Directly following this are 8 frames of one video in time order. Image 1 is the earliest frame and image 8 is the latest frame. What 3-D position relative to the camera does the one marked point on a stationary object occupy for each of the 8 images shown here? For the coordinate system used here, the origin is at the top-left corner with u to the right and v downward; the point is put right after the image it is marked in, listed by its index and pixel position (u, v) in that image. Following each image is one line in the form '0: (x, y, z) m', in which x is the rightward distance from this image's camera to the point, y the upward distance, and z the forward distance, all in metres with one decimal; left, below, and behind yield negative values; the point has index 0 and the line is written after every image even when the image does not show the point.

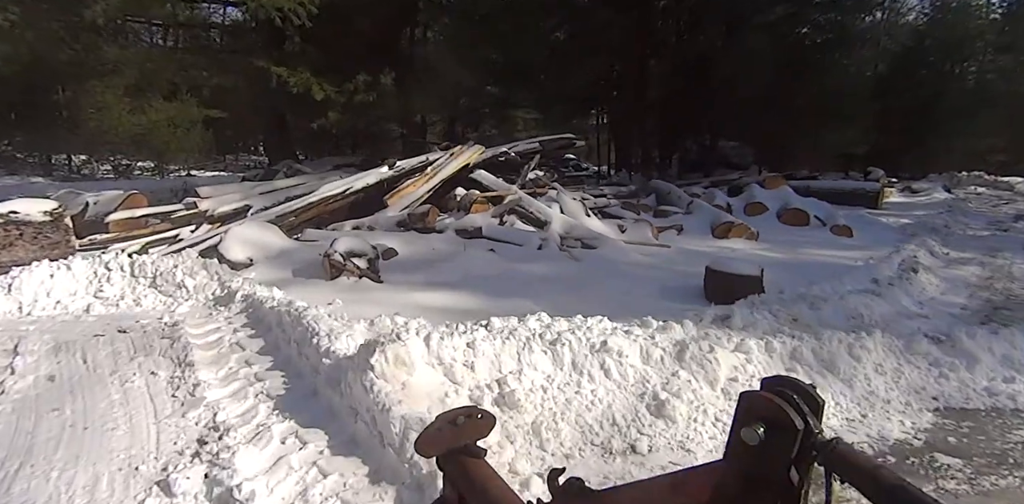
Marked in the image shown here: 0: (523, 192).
0: (+0.2, +0.9, +8.1) m
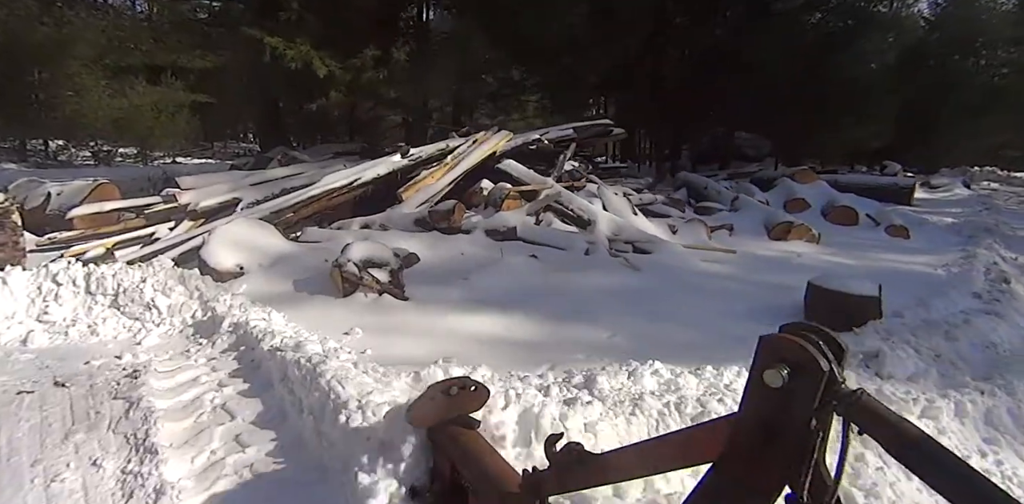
0: (+0.6, +0.8, +7.0) m
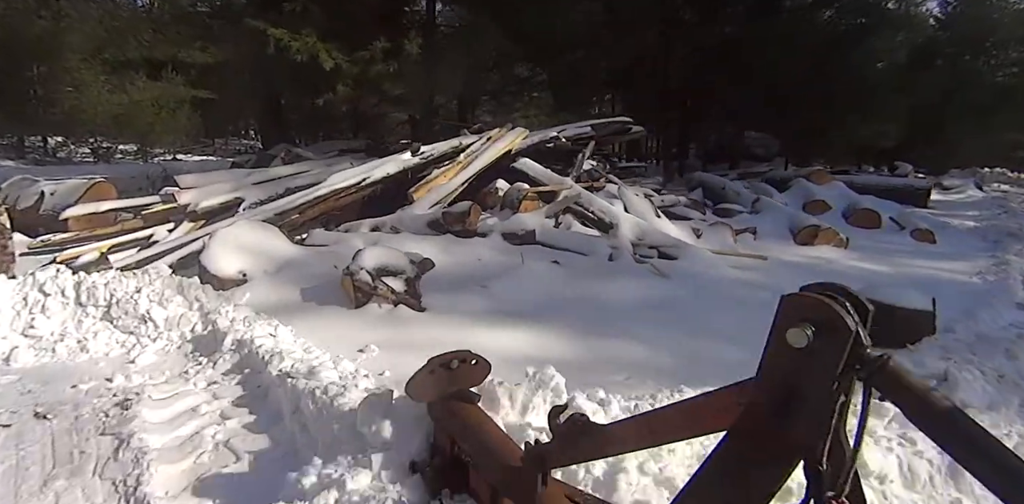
0: (+0.8, +0.8, +6.7) m
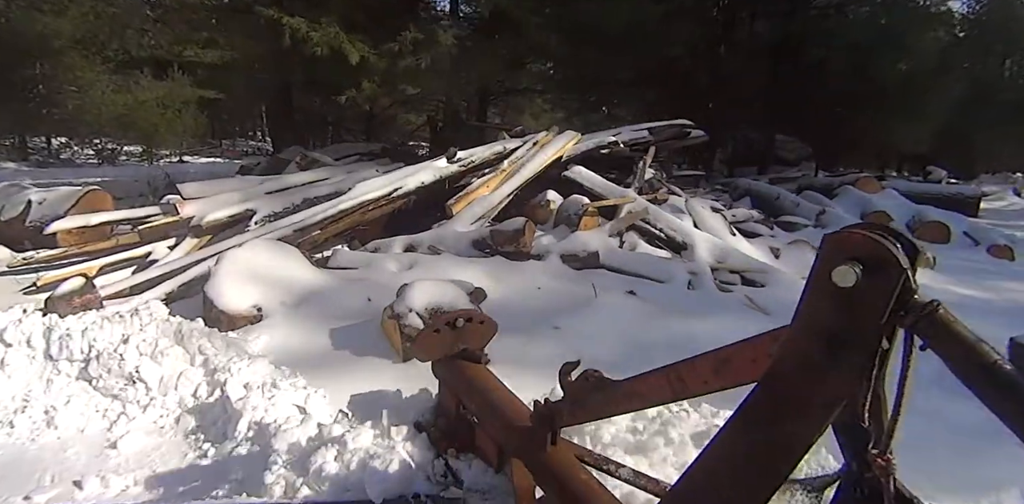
0: (+1.3, +0.6, +5.8) m
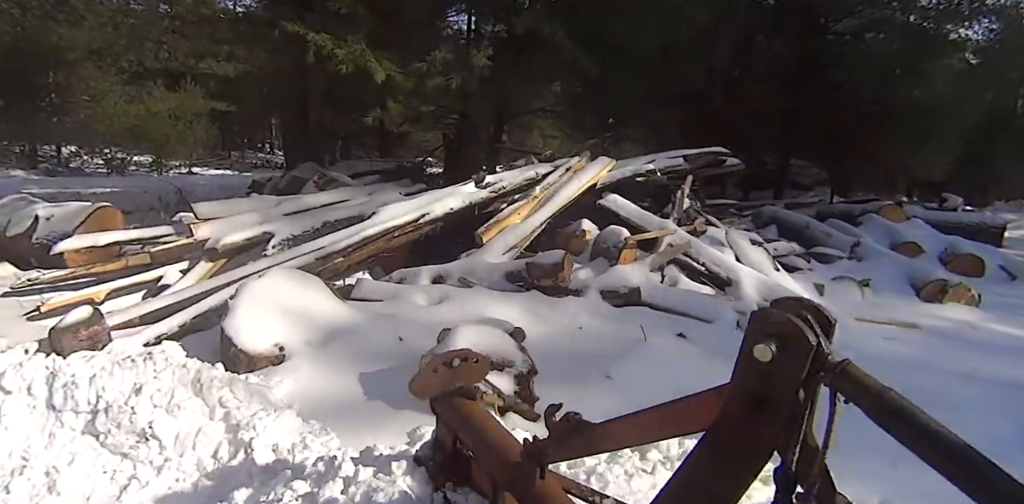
0: (+1.6, +0.2, +5.5) m
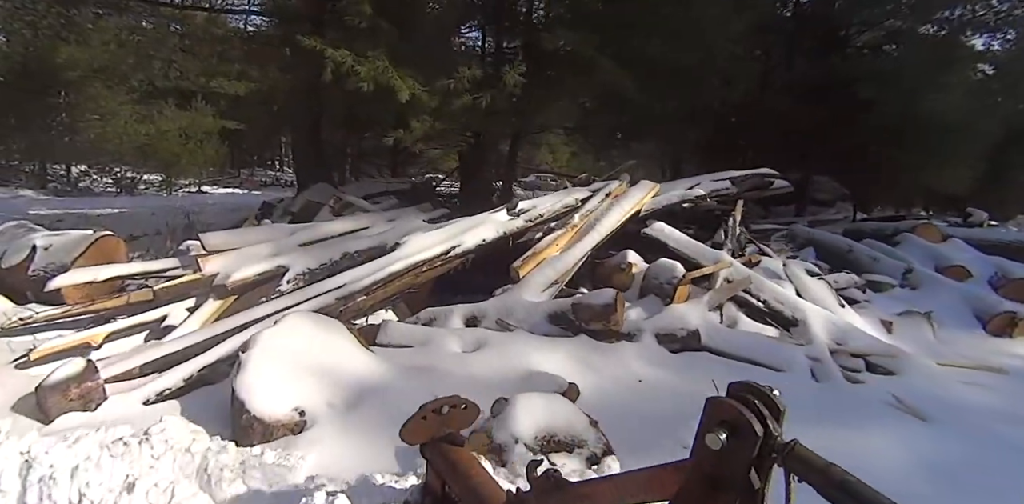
0: (+1.9, -0.1, +5.0) m
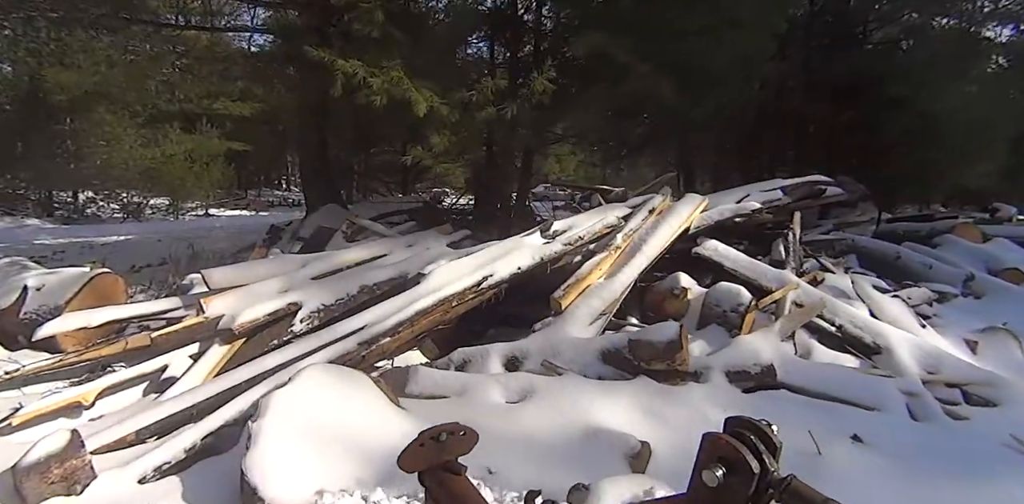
0: (+2.2, -0.2, +4.4) m
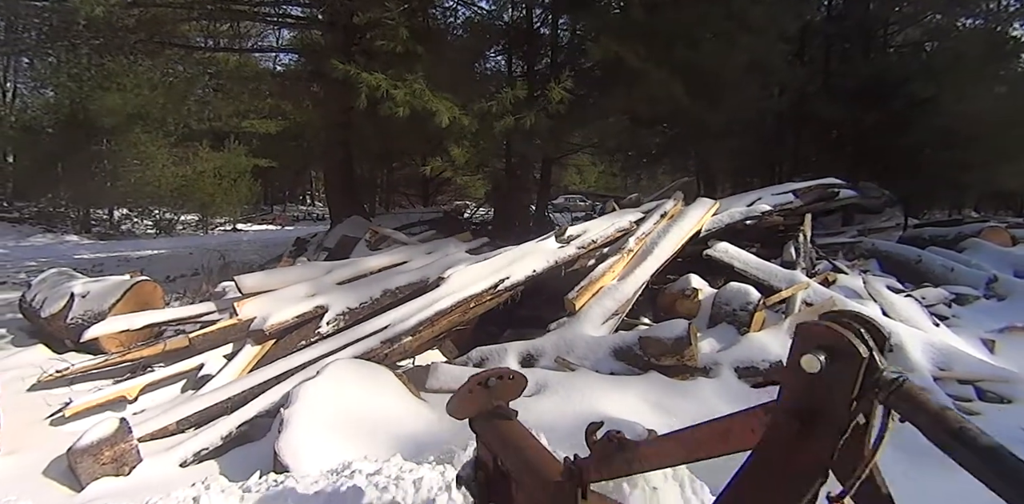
0: (+2.3, -0.2, +4.5) m
